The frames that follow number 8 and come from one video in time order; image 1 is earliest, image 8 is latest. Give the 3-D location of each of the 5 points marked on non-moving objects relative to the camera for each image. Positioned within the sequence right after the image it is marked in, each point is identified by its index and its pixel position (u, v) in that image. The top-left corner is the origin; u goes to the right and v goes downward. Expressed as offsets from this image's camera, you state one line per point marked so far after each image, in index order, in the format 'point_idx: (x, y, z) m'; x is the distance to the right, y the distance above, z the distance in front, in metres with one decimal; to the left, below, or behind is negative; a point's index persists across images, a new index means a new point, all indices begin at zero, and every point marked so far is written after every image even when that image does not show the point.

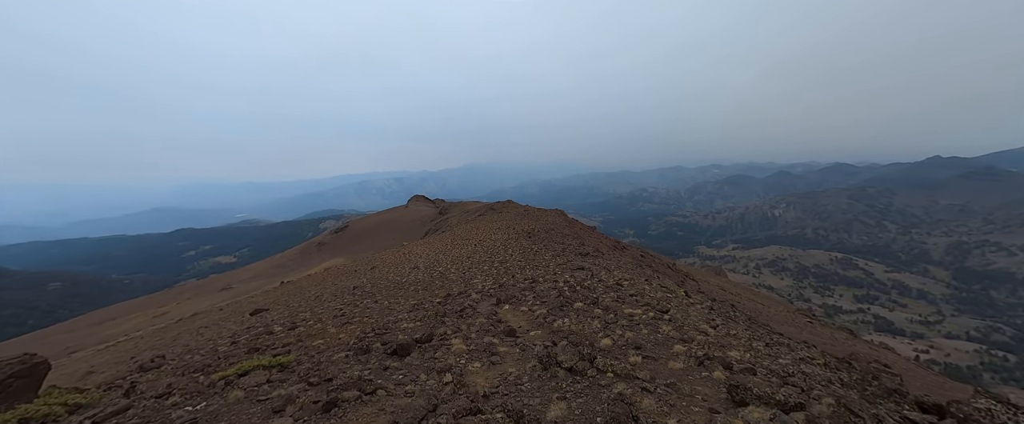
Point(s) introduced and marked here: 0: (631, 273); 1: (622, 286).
0: (+4.1, -2.3, +13.0) m
1: (+2.8, -2.2, +9.2) m
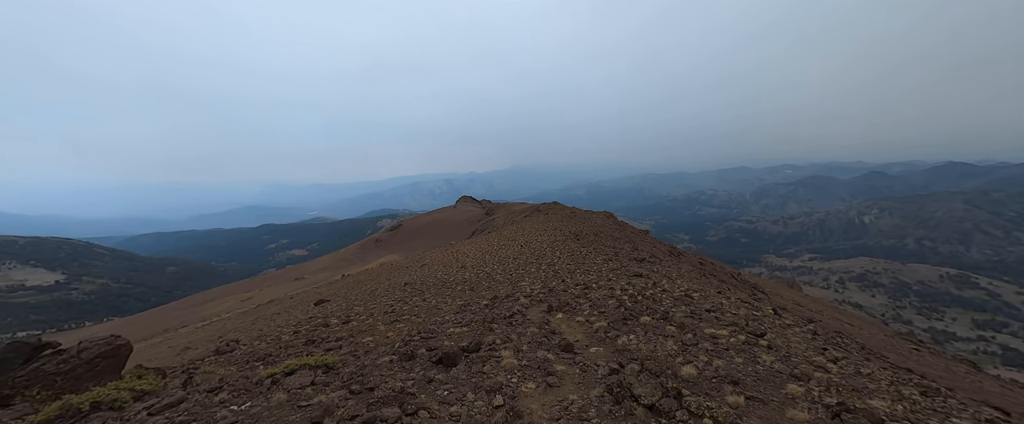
0: (+5.9, -2.3, +11.7) m
1: (+4.1, -2.3, +8.0) m
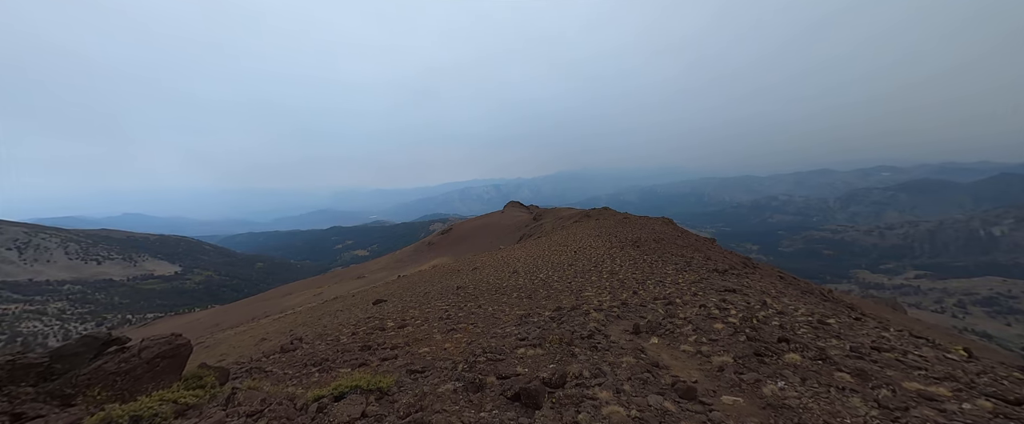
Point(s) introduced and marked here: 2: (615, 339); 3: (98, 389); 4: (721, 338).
0: (+7.9, -2.4, +9.5) m
1: (+5.5, -2.3, +6.1) m
2: (+2.0, -2.3, +6.4) m
3: (-6.2, -2.6, +5.3) m
4: (+3.8, -2.3, +6.2) m
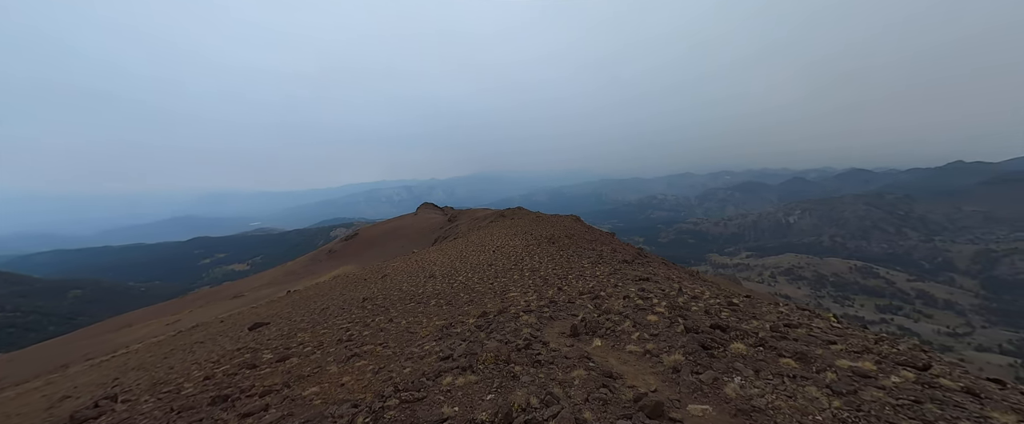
0: (+5.6, -2.2, +10.2) m
1: (+4.2, -2.0, +6.4) m
2: (+0.8, -2.1, +5.7) m
3: (-6.9, -2.7, +2.5) m
4: (+2.5, -2.1, +5.9) m
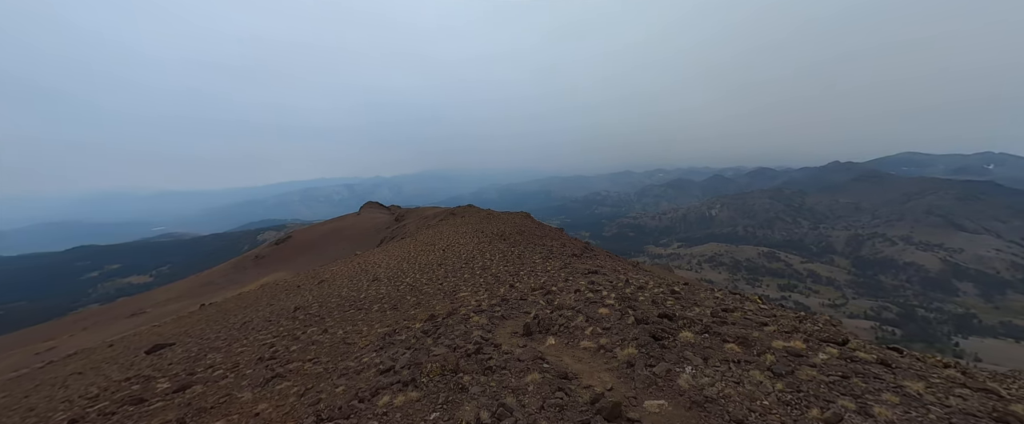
0: (+4.2, -2.0, +10.5) m
1: (+3.3, -1.9, +6.5) m
2: (0.0, -2.0, +5.4) m
3: (-7.1, -2.8, +1.2) m
4: (+1.7, -2.0, +5.9) m
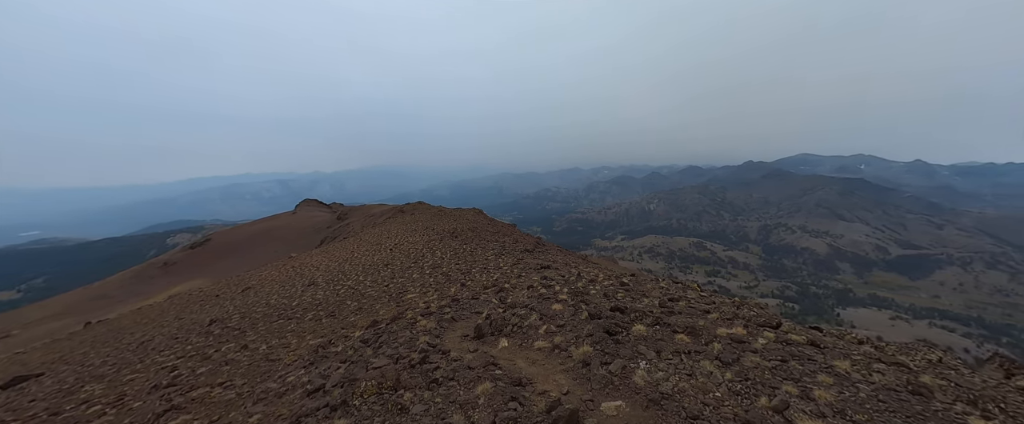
0: (+2.7, -1.8, +10.6) m
1: (+2.4, -1.8, +6.6) m
2: (-0.7, -1.9, +5.0) m
3: (-7.1, -2.8, -0.2) m
4: (+0.9, -1.9, +5.7) m
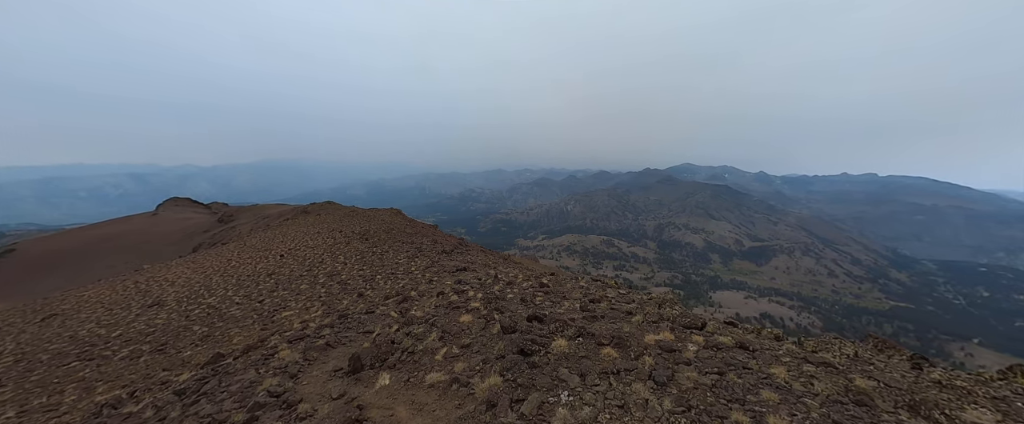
0: (+0.2, -1.7, +9.7) m
1: (+0.8, -1.6, +5.7) m
2: (-1.9, -1.8, +3.5) m
3: (-7.1, -2.7, -3.0) m
4: (-0.5, -1.8, +4.5) m
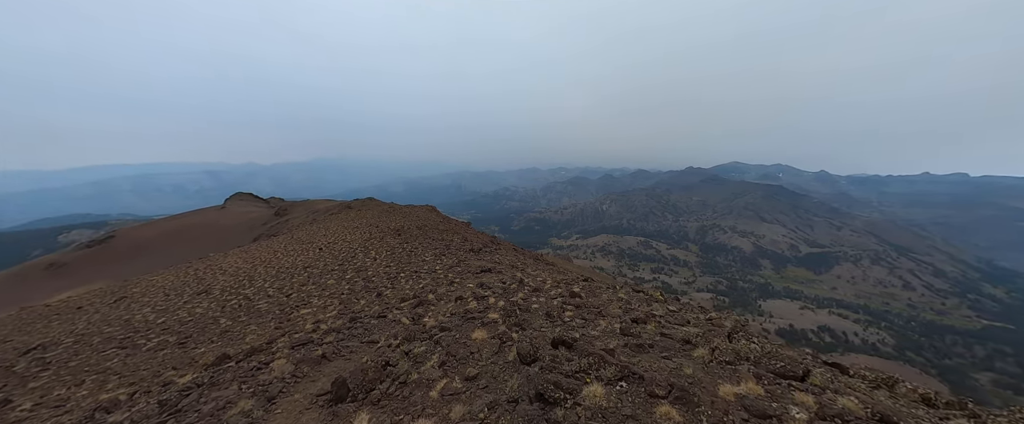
0: (+0.9, -1.6, +8.4) m
1: (+1.1, -1.6, +4.4) m
2: (-1.9, -1.7, +2.5) m
3: (-7.7, -2.6, -3.4) m
4: (-0.3, -1.7, +3.3) m
